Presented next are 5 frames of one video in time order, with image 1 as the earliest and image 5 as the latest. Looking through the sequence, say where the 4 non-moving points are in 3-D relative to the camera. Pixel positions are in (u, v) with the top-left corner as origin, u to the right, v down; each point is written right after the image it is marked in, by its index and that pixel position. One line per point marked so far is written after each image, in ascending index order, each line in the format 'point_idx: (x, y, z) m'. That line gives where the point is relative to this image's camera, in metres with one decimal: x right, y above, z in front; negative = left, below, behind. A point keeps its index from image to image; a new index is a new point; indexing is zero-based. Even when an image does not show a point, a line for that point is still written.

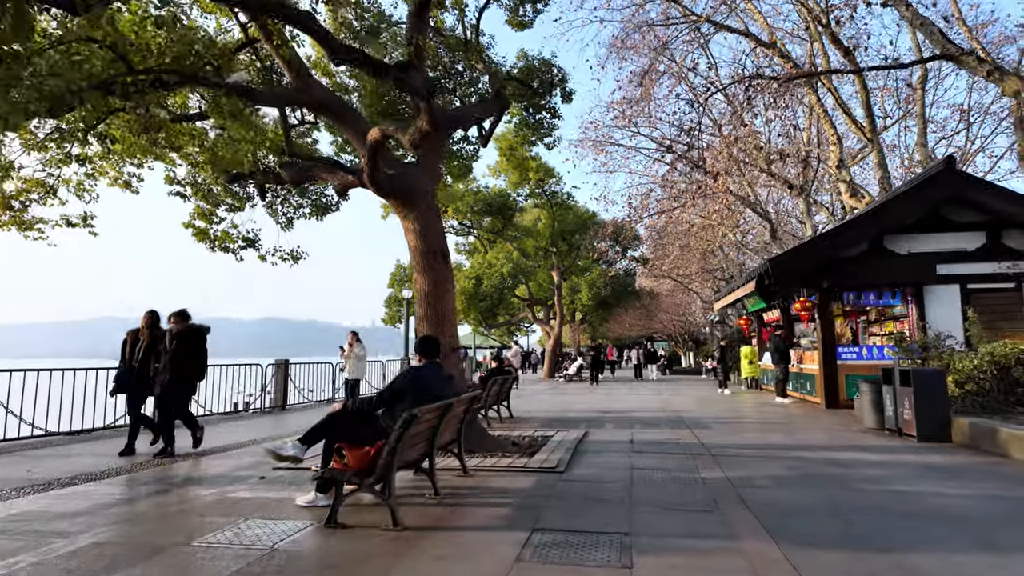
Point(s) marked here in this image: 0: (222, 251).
0: (-6.0, +0.8, +12.3) m
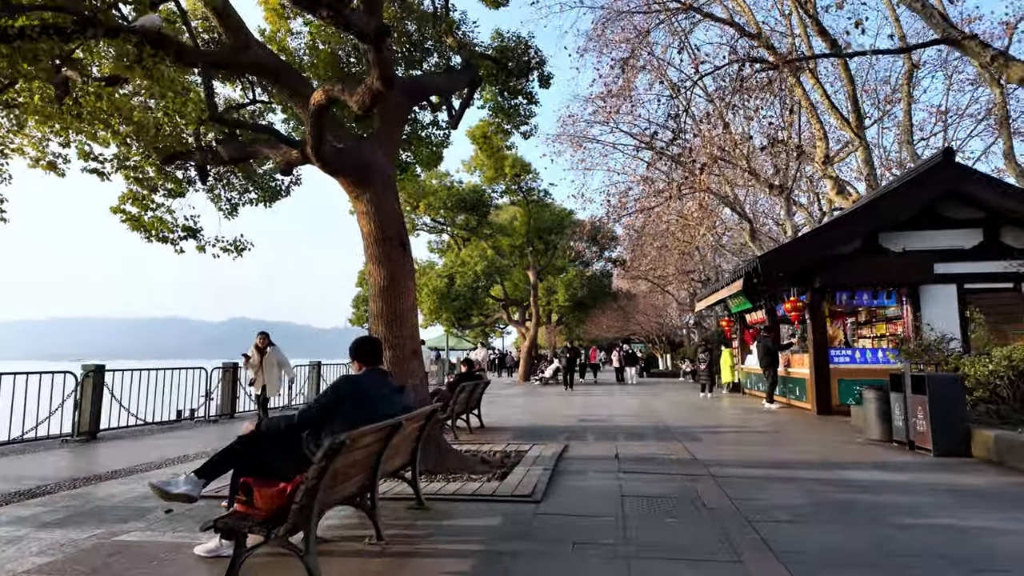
0: (-6.5, +0.8, +11.0) m
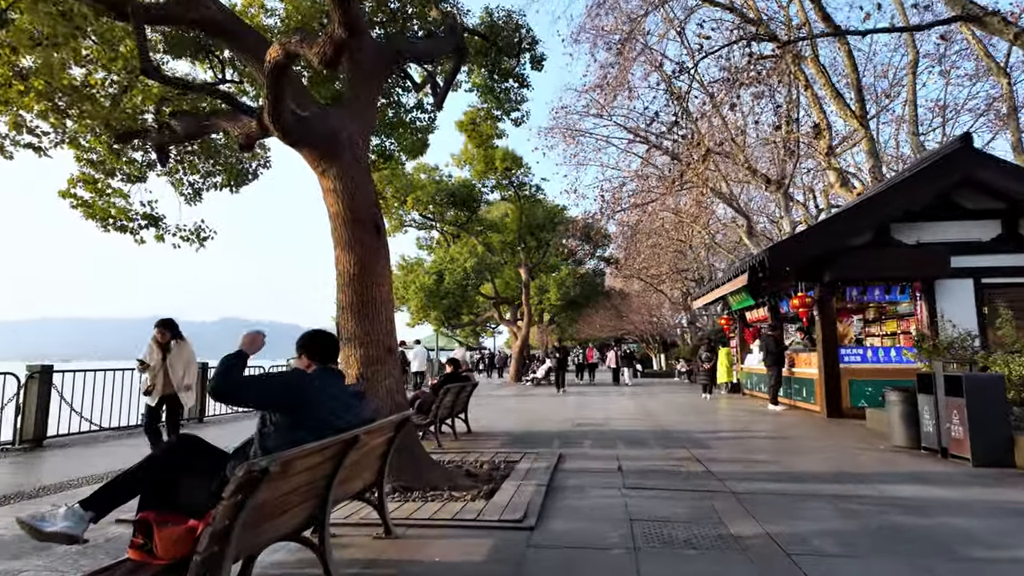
0: (-6.7, +1.0, +10.0) m
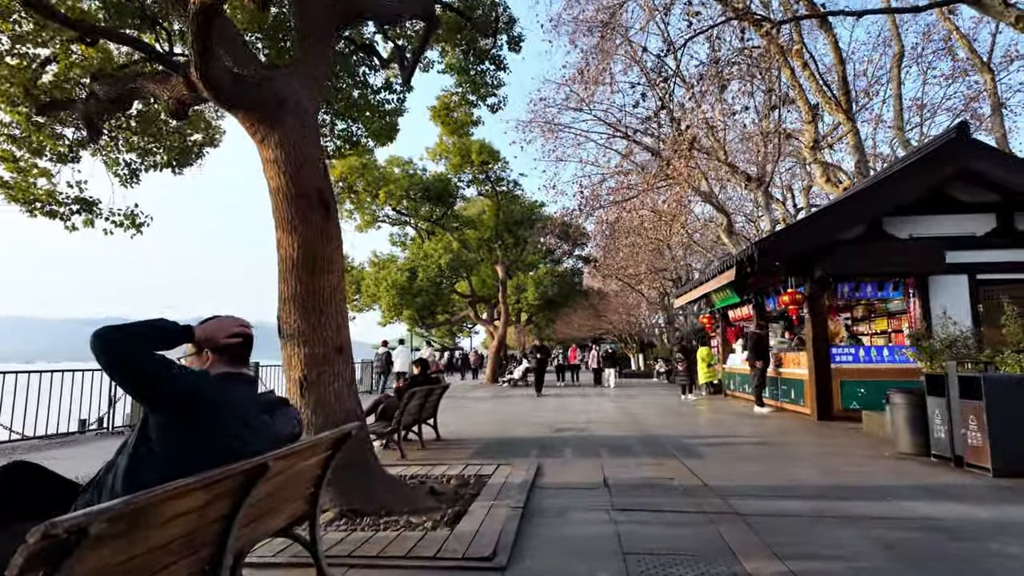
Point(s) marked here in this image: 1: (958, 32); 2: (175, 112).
0: (-7.1, +1.1, +9.0) m
1: (+14.0, +8.1, +18.5) m
2: (-3.4, +1.8, +5.9) m
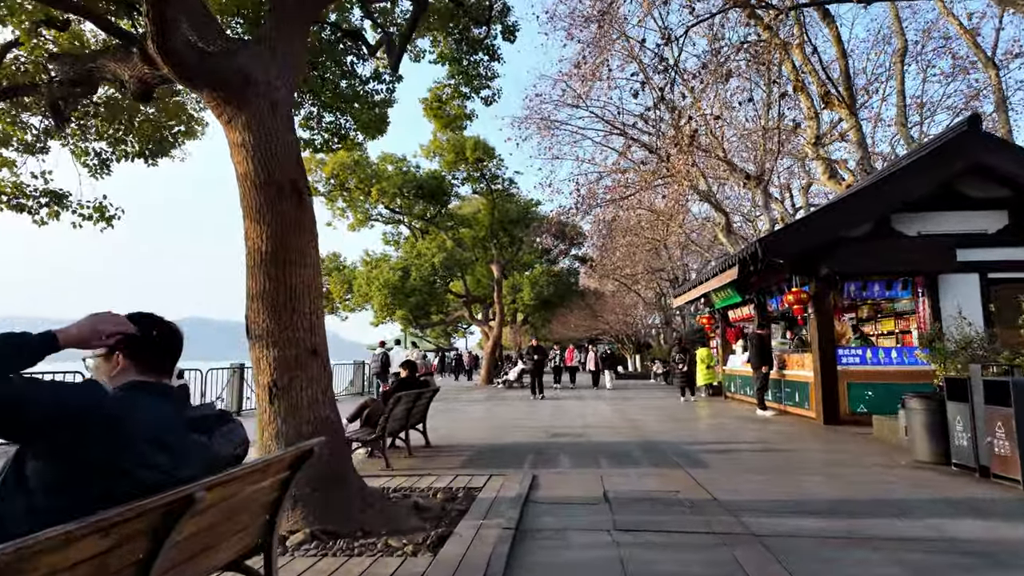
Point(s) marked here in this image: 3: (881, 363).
0: (-7.2, +1.1, +8.5) m
1: (+13.9, +8.1, +18.2) m
2: (-3.5, +1.8, +5.4) m
3: (+6.6, -1.3, +10.6) m
